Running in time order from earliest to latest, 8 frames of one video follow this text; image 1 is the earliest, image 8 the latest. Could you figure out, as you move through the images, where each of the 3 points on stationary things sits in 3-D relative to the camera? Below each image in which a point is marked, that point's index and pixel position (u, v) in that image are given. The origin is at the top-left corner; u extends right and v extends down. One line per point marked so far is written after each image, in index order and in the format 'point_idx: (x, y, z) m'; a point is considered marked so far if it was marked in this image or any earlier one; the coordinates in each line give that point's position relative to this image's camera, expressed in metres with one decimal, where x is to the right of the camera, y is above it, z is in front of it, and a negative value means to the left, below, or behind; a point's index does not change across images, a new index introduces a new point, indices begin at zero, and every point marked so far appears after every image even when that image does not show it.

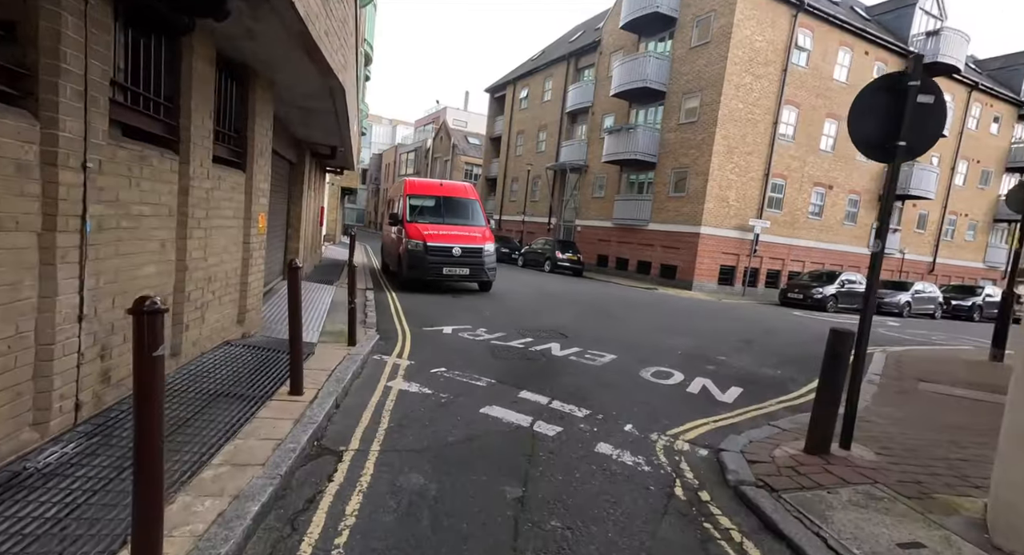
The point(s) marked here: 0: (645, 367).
0: (+1.8, -1.2, +6.4) m
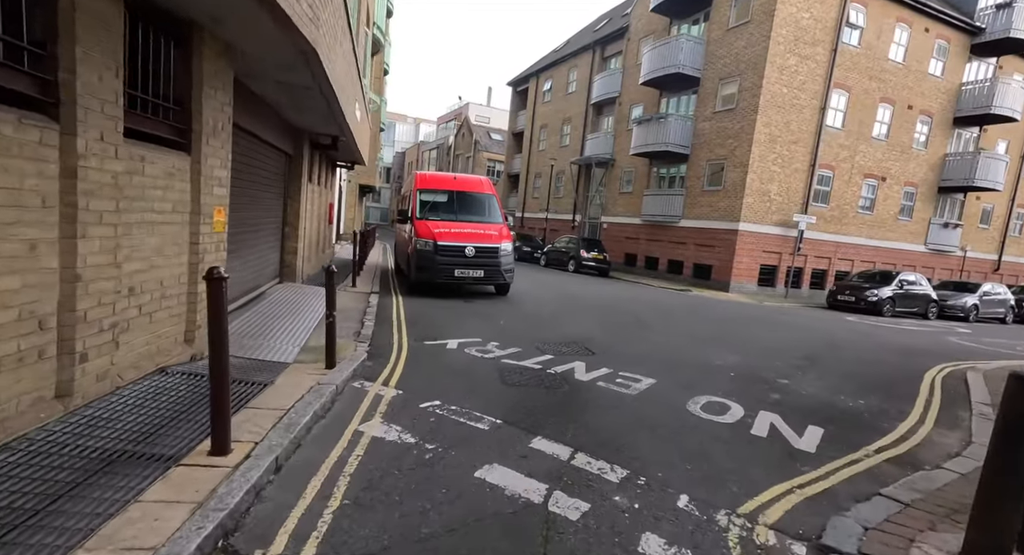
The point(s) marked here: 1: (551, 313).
0: (+1.9, -1.3, +5.2) m
1: (+0.8, -0.8, +10.0) m
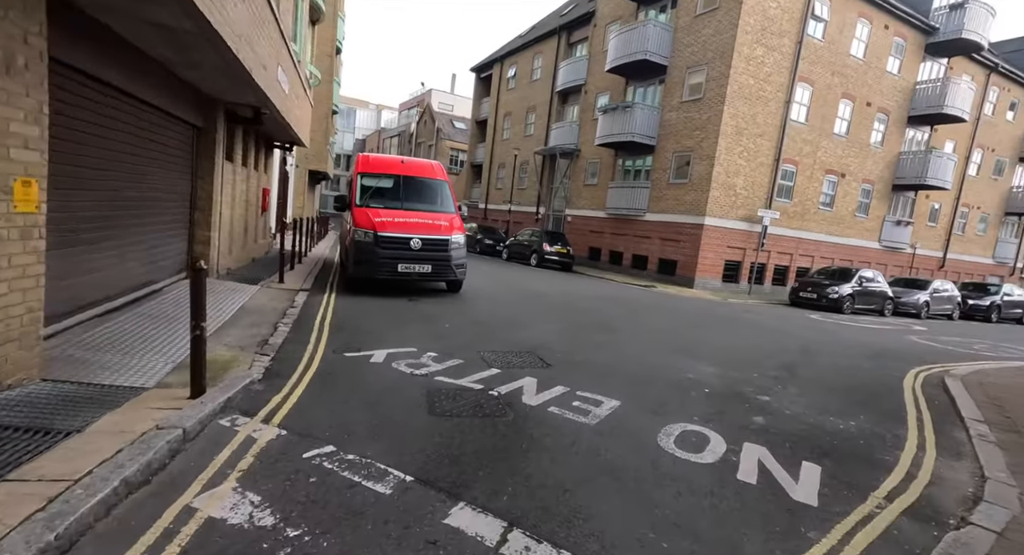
0: (+1.3, -1.3, +4.3) m
1: (-0.1, -0.7, +9.0) m
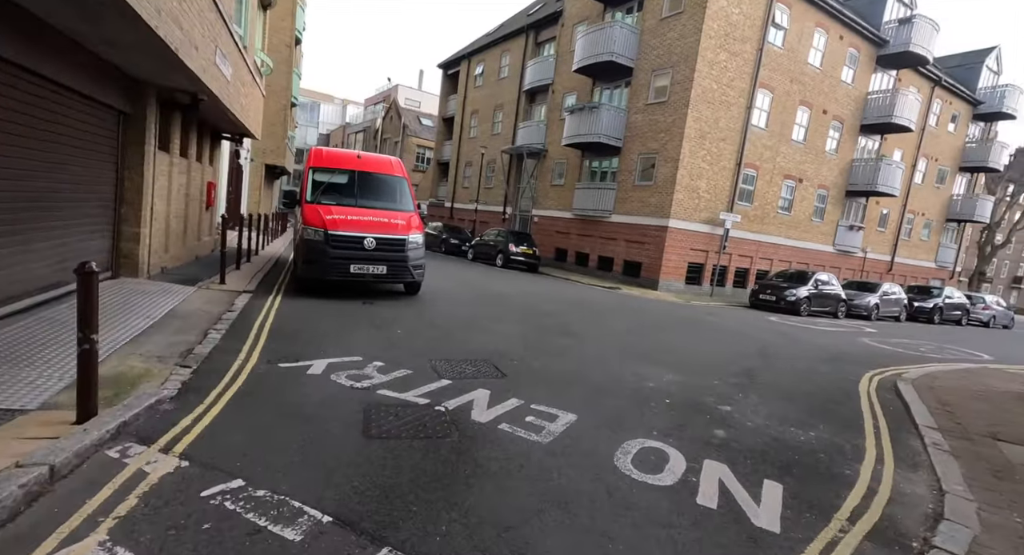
0: (+0.9, -1.4, +4.0) m
1: (-0.9, -0.7, +8.6) m
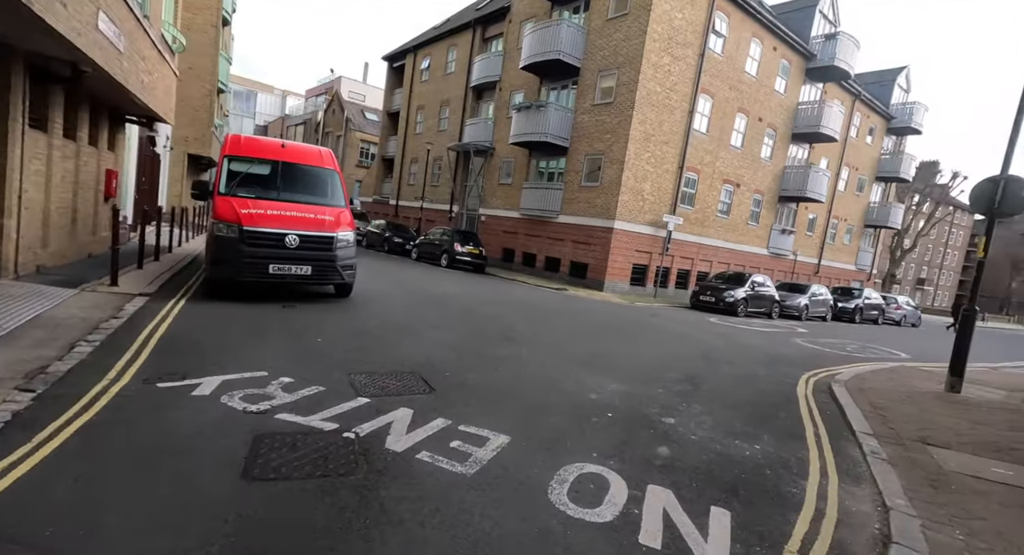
0: (+0.3, -1.4, +3.5) m
1: (-1.9, -0.8, +7.9) m
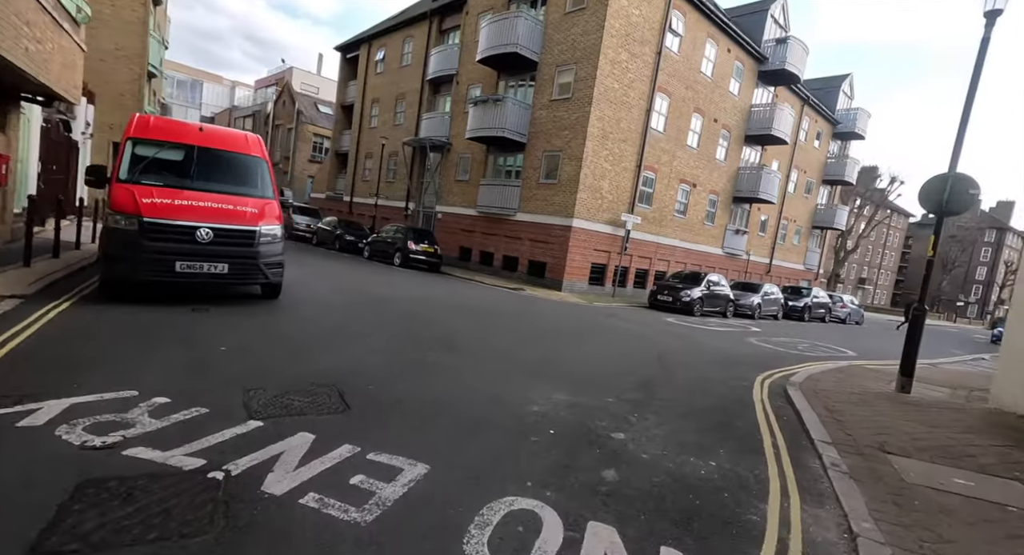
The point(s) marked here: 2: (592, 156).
0: (-0.2, -1.4, +2.9) m
1: (-2.8, -0.7, +7.1) m
2: (+3.1, +4.8, +18.9) m
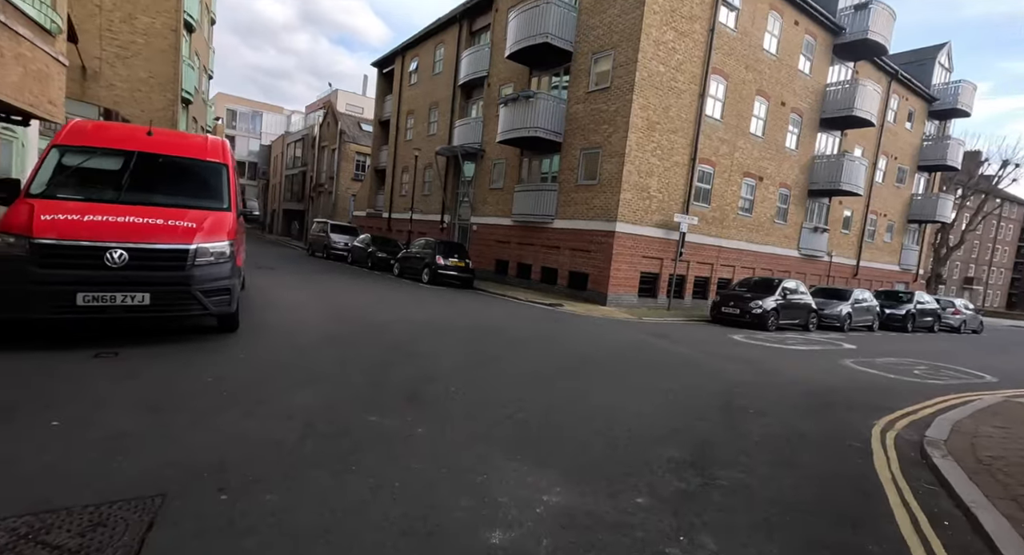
0: (-0.7, -1.6, +0.9) m
1: (-2.8, -1.1, +5.4) m
2: (+4.3, +4.4, +16.6) m
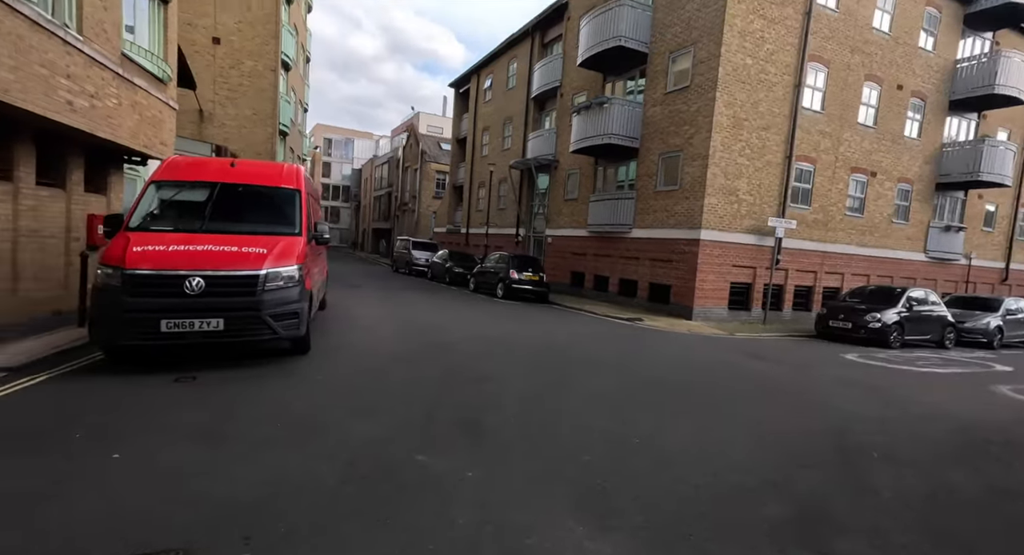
0: (-0.8, -1.7, +0.5) m
1: (-2.1, -1.4, +5.3) m
2: (+6.6, +4.0, +15.3) m
